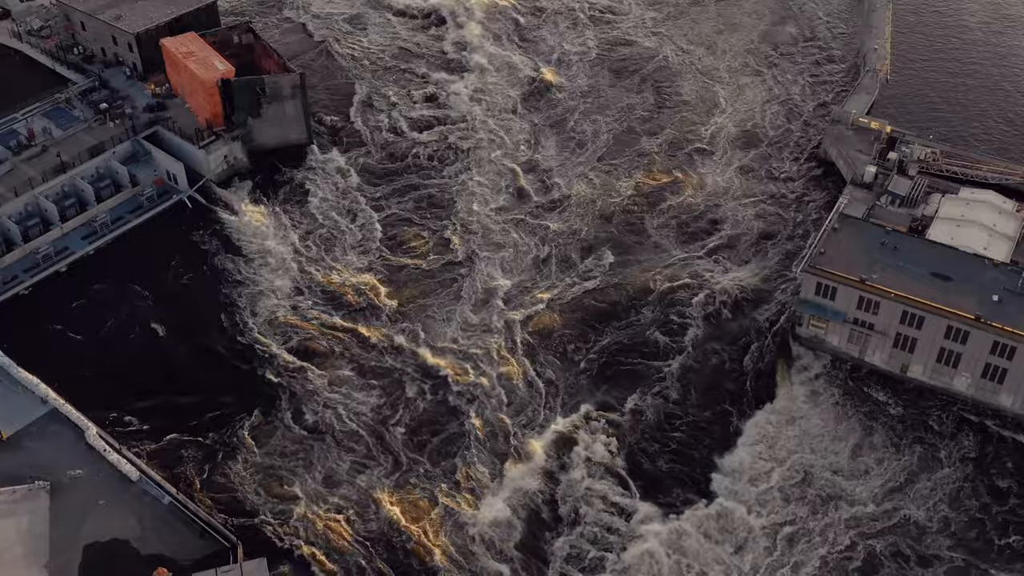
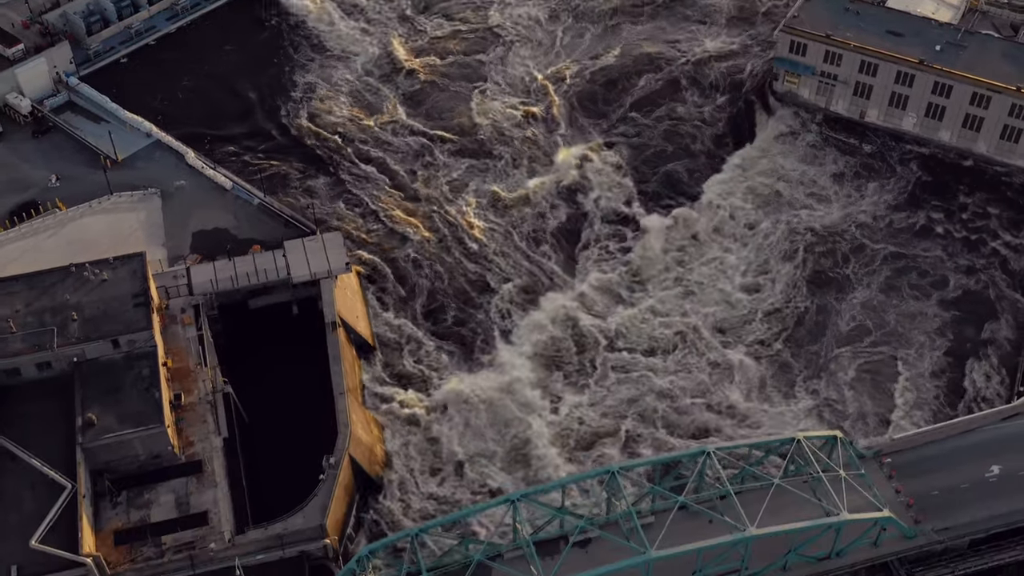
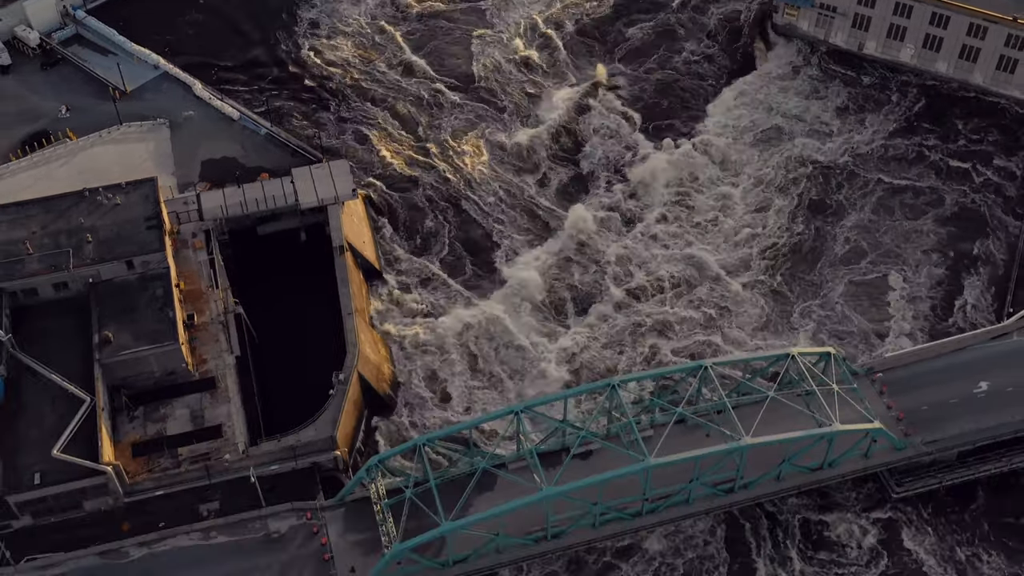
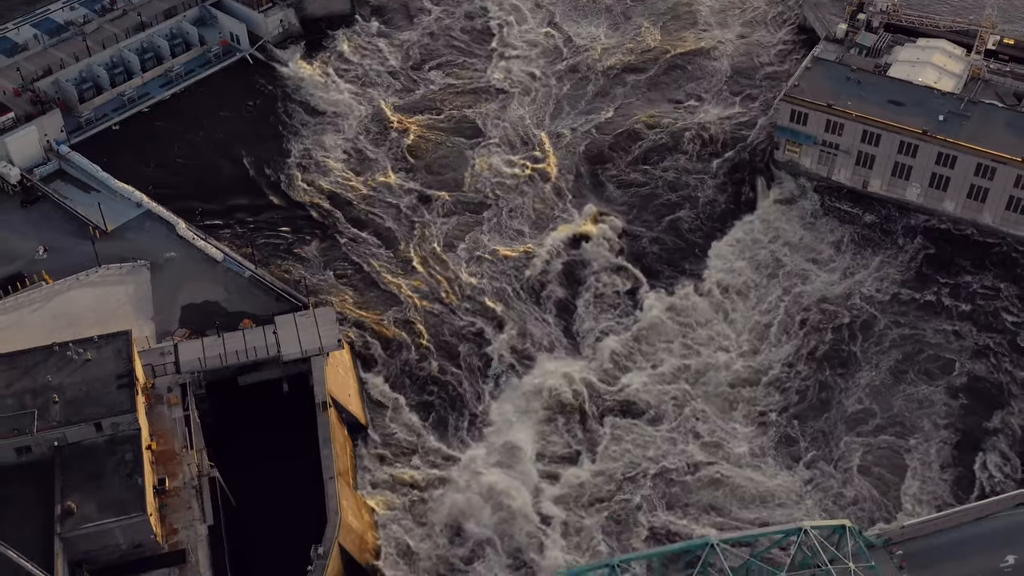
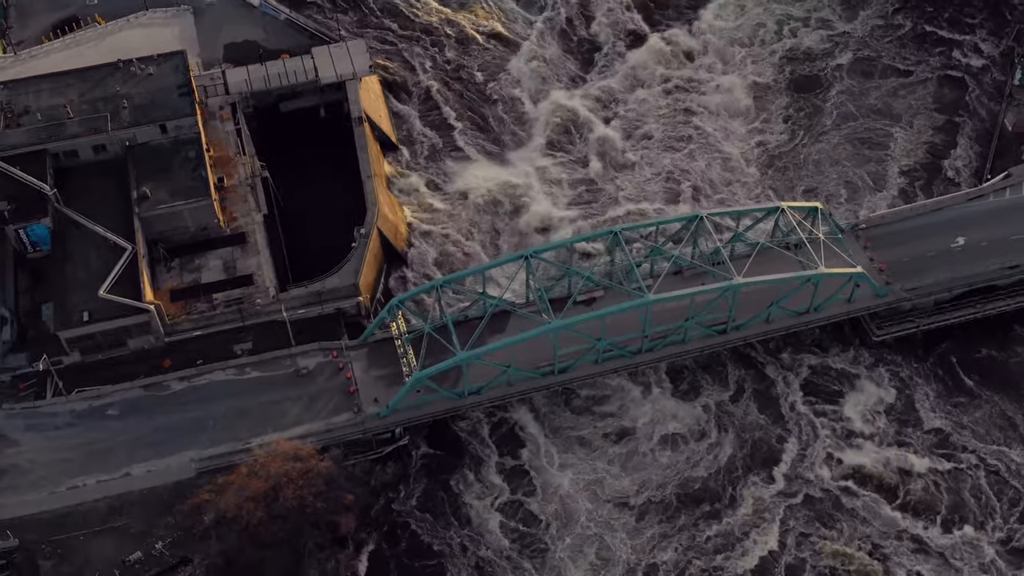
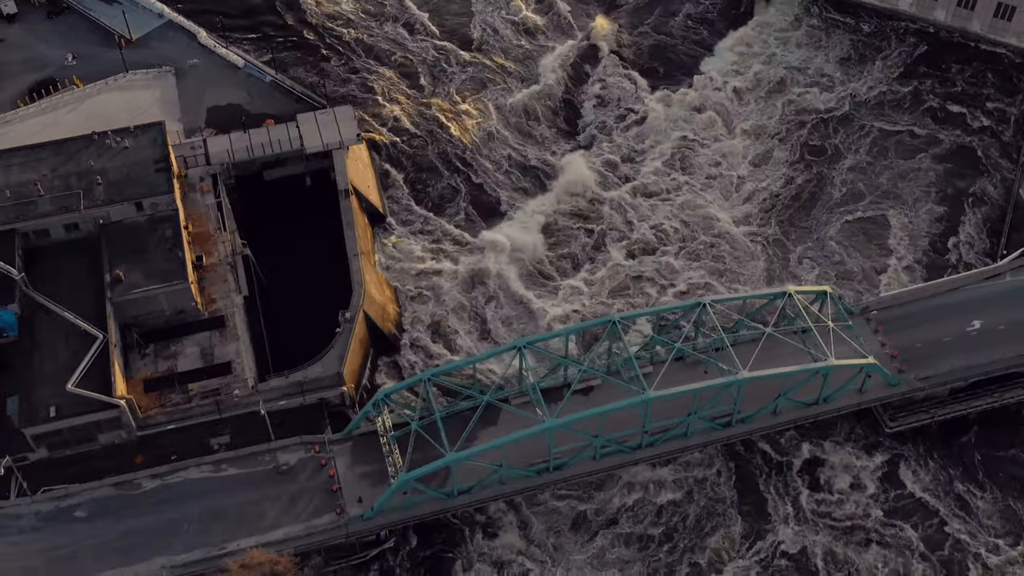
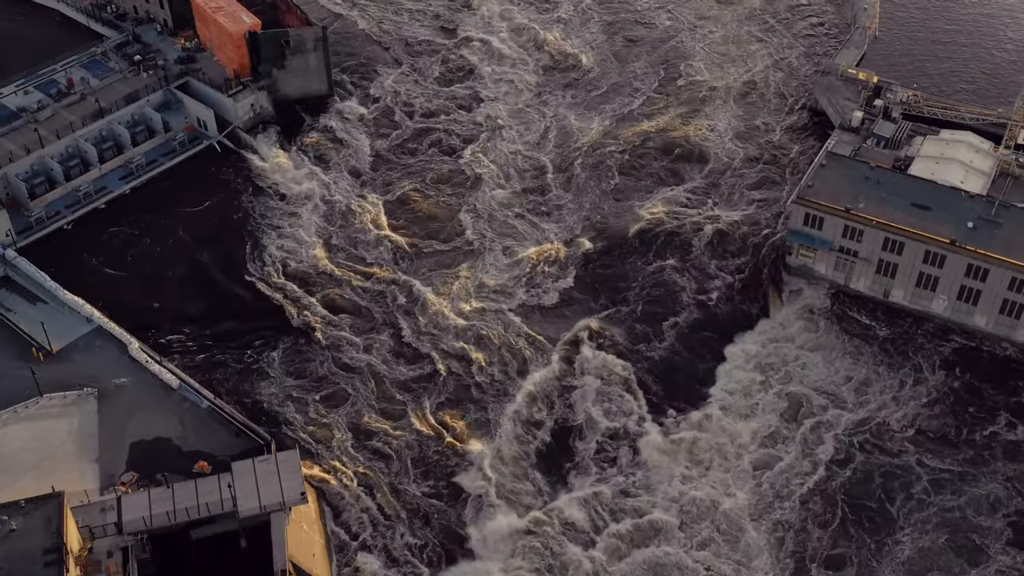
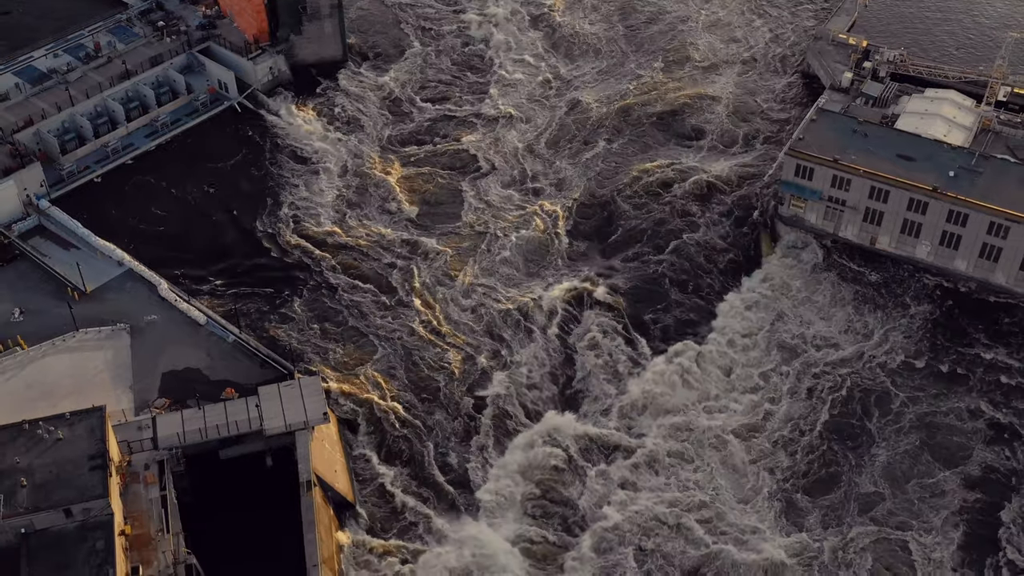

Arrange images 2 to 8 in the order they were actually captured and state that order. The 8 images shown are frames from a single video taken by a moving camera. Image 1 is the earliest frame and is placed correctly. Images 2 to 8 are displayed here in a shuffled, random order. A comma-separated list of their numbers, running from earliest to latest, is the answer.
7, 8, 4, 2, 3, 6, 5
